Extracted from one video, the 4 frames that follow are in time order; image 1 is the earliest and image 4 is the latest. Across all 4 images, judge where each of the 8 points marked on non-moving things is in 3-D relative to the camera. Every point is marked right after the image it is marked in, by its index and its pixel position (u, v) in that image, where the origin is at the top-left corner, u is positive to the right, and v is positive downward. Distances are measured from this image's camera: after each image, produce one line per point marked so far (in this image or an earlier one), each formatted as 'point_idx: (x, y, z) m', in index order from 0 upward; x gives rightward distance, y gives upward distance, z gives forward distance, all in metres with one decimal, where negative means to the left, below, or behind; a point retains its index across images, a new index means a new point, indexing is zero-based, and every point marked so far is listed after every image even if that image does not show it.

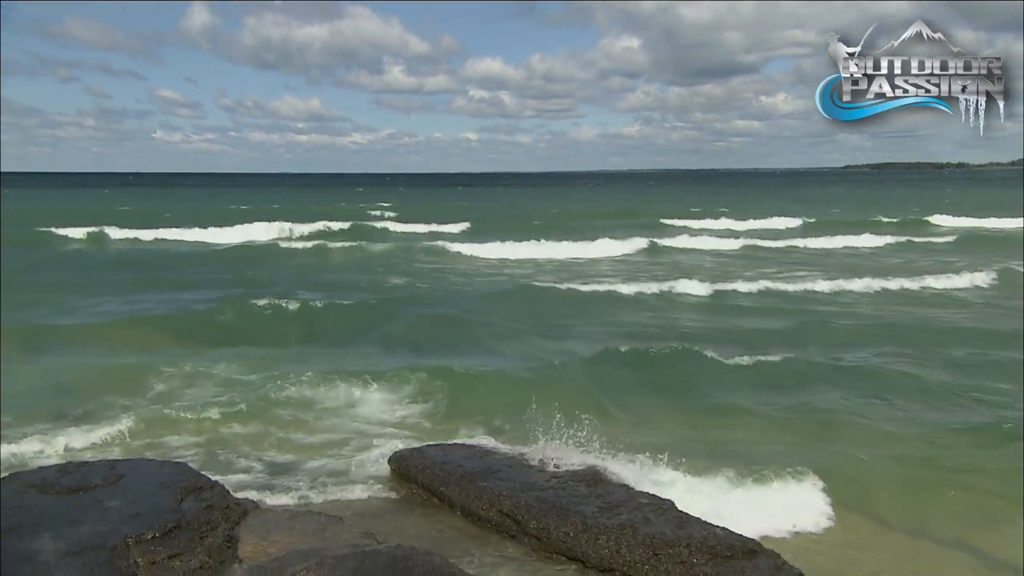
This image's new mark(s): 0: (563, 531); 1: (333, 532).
0: (+0.5, -2.3, +7.4) m
1: (-1.8, -2.4, +7.7) m
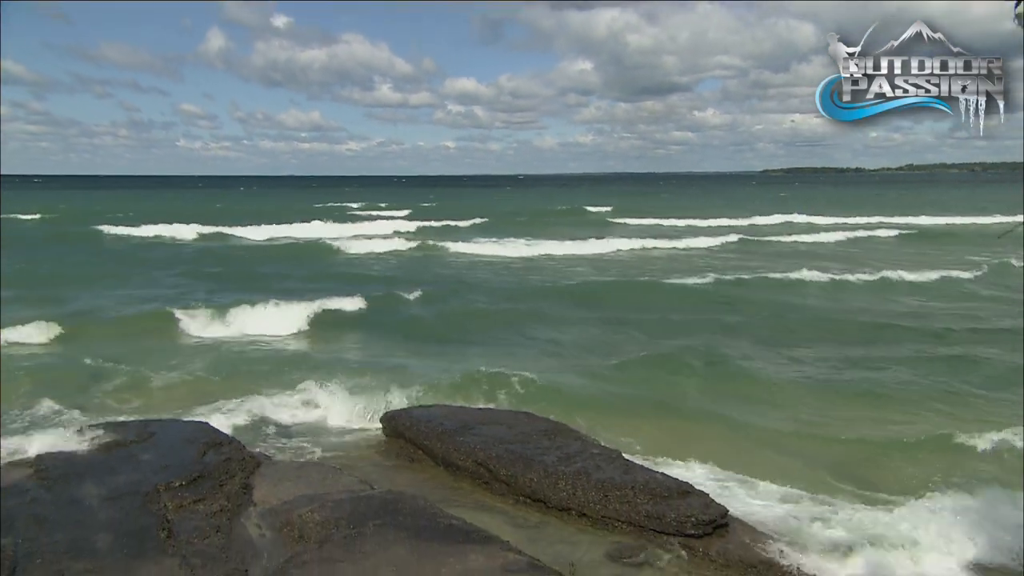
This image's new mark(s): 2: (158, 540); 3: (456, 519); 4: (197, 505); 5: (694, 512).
0: (+0.2, -2.2, +8.6) m
1: (-2.1, -2.2, +8.9) m
2: (-3.7, -2.6, +7.6) m
3: (-0.6, -2.6, +8.3) m
4: (-3.4, -2.4, +8.0) m
5: (+2.0, -2.5, +8.1) m
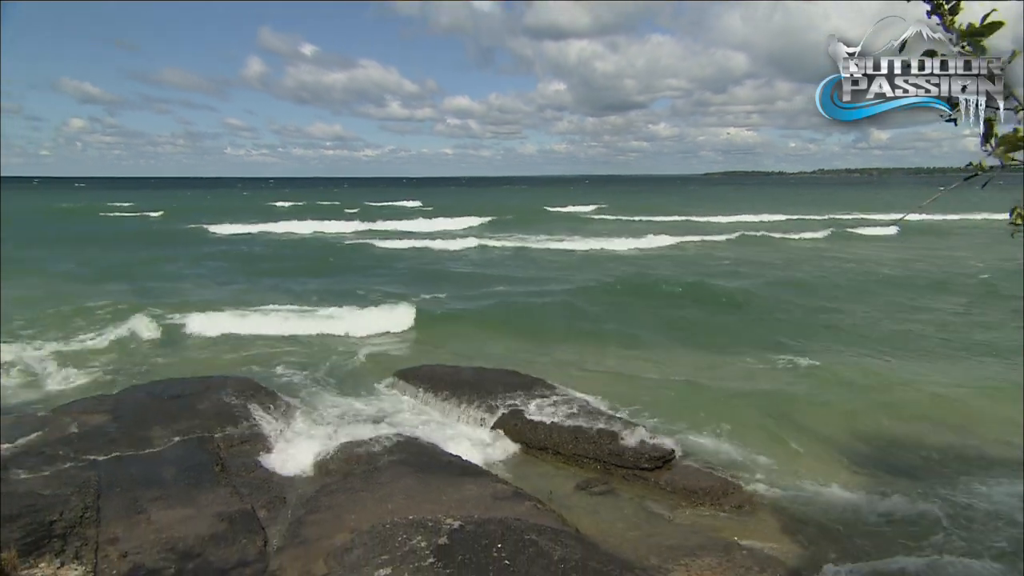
0: (0.0, -1.9, +10.3) m
1: (-2.3, -2.0, +10.6) m
2: (-3.8, -2.4, +9.3) m
3: (-0.8, -2.3, +10.0) m
4: (-3.6, -2.1, +9.7) m
5: (+1.9, -2.2, +9.9) m
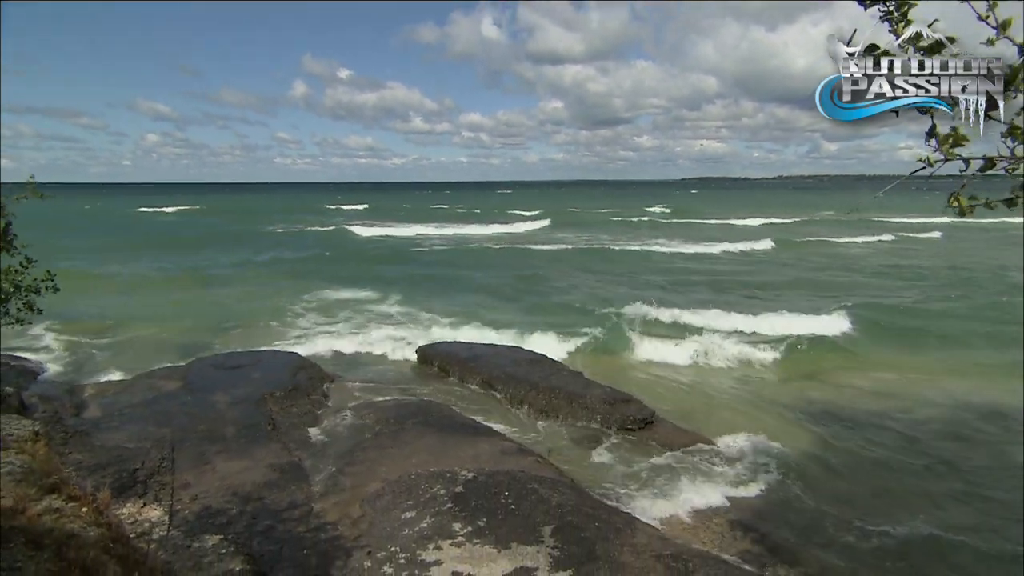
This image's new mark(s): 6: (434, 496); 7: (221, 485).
0: (+0.1, -1.8, +12.0) m
1: (-2.2, -1.8, +12.3) m
2: (-3.7, -2.2, +11.0) m
3: (-0.7, -2.2, +11.7) m
4: (-3.5, -1.9, +11.4) m
5: (+1.9, -2.0, +11.5) m
6: (-1.0, -2.7, +9.6) m
7: (-3.9, -2.6, +9.8) m
